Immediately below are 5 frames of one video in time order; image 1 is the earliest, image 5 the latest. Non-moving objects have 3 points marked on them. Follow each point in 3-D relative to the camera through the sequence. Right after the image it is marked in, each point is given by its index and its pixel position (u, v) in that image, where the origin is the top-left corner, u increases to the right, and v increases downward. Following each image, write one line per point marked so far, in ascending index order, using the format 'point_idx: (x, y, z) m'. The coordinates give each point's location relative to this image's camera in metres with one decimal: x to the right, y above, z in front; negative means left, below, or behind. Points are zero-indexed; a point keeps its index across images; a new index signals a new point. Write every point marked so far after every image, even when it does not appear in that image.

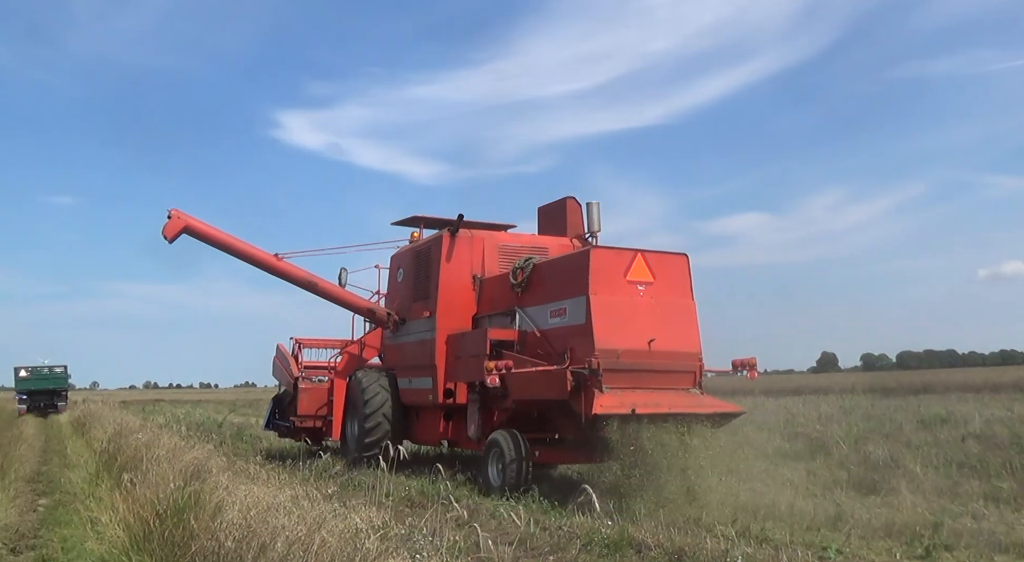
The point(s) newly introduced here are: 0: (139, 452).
0: (-6.7, -3.1, +14.4) m
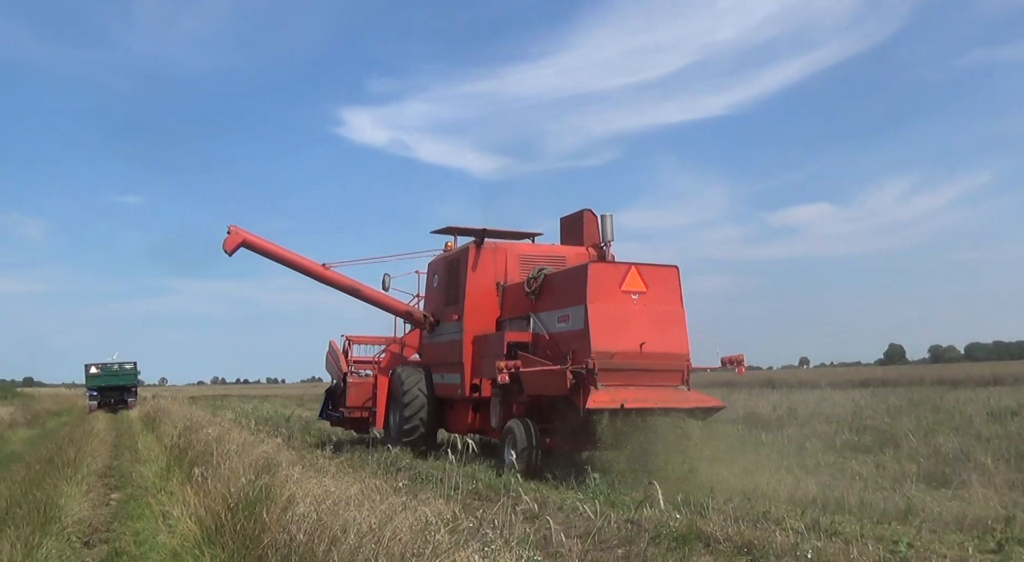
0: (-5.9, -3.2, +15.1) m
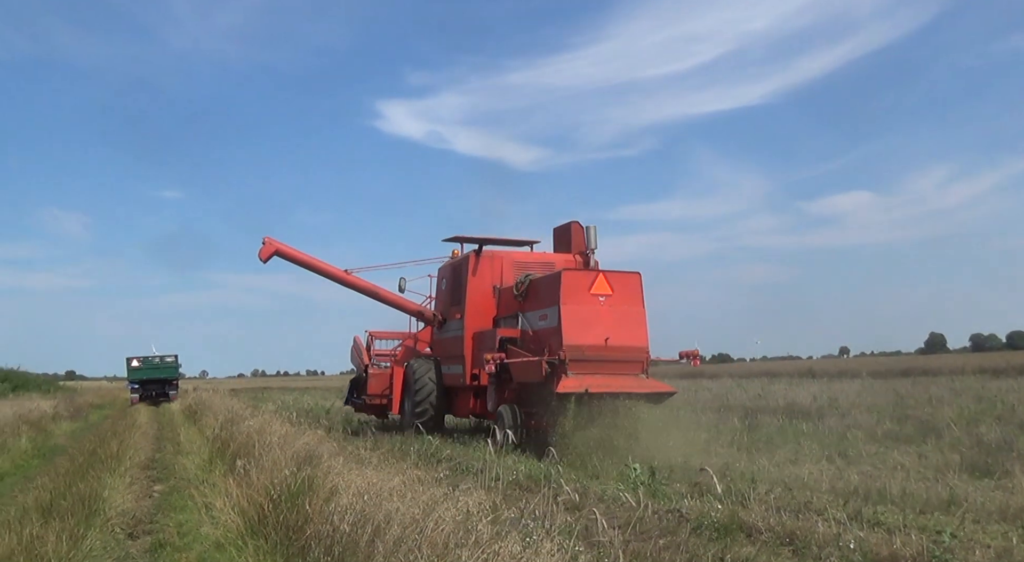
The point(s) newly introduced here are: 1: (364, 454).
0: (-5.1, -3.0, +15.0) m
1: (-2.4, -2.8, +13.0) m
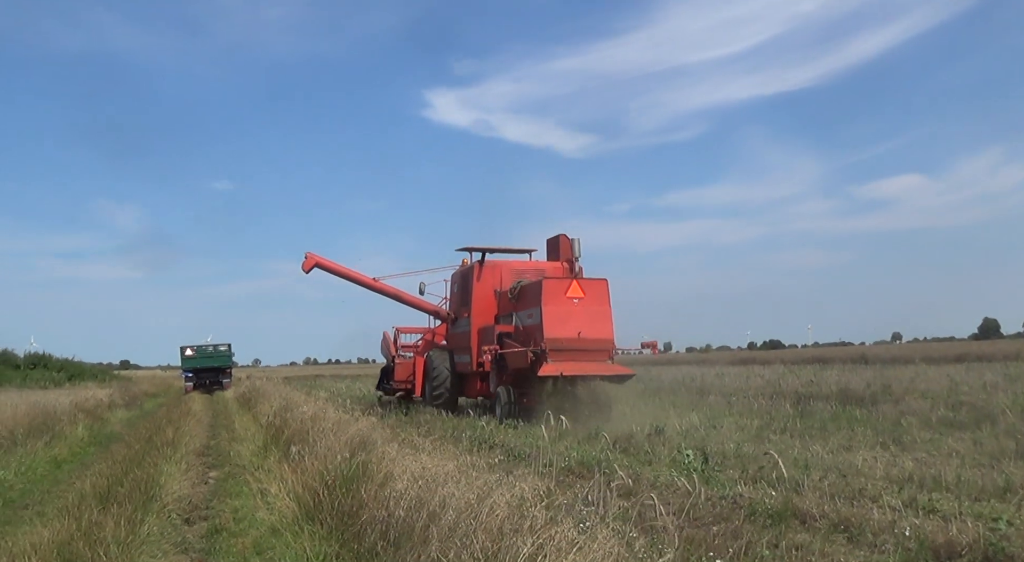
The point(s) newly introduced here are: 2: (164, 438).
0: (-4.1, -2.7, +15.0) m
1: (-1.5, -2.6, +12.8) m
2: (-8.7, -3.9, +19.7) m
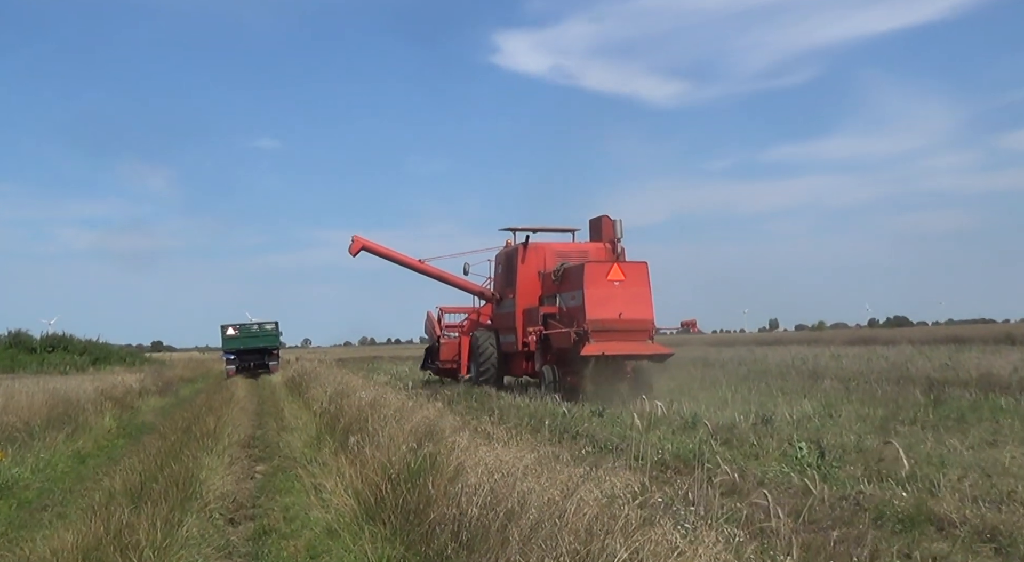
0: (-2.7, -2.2, +10.3) m
1: (-0.3, -2.1, +7.9) m
2: (-6.9, -3.3, +15.5) m
